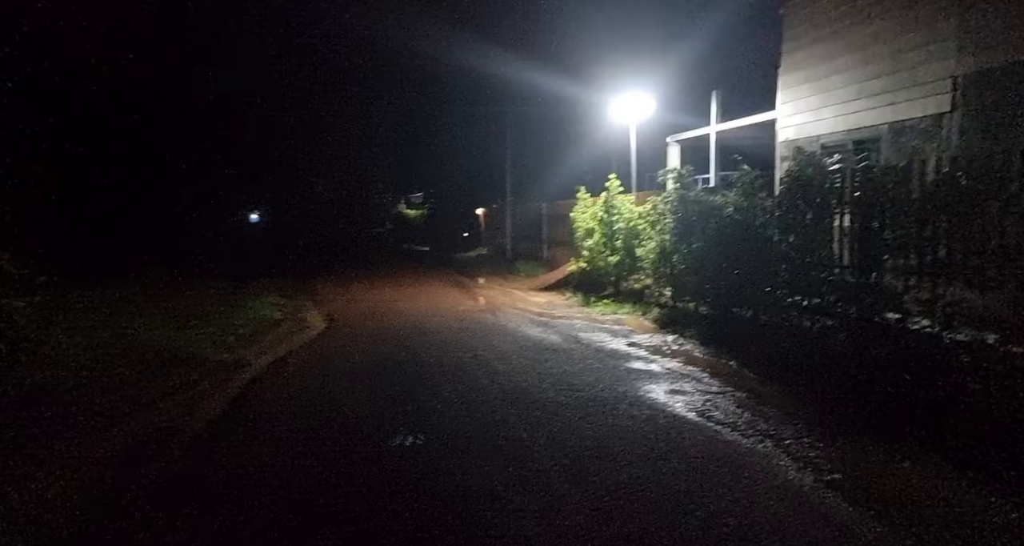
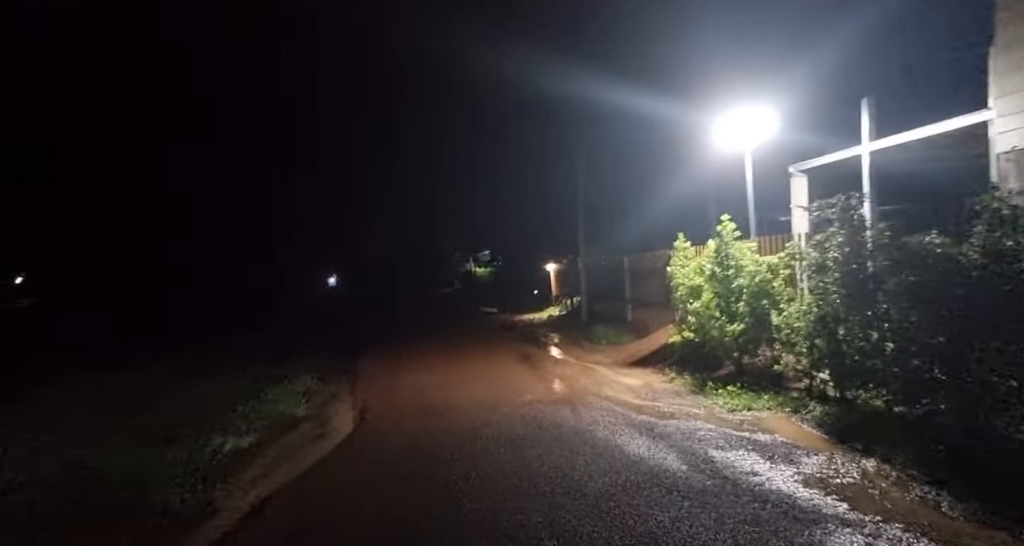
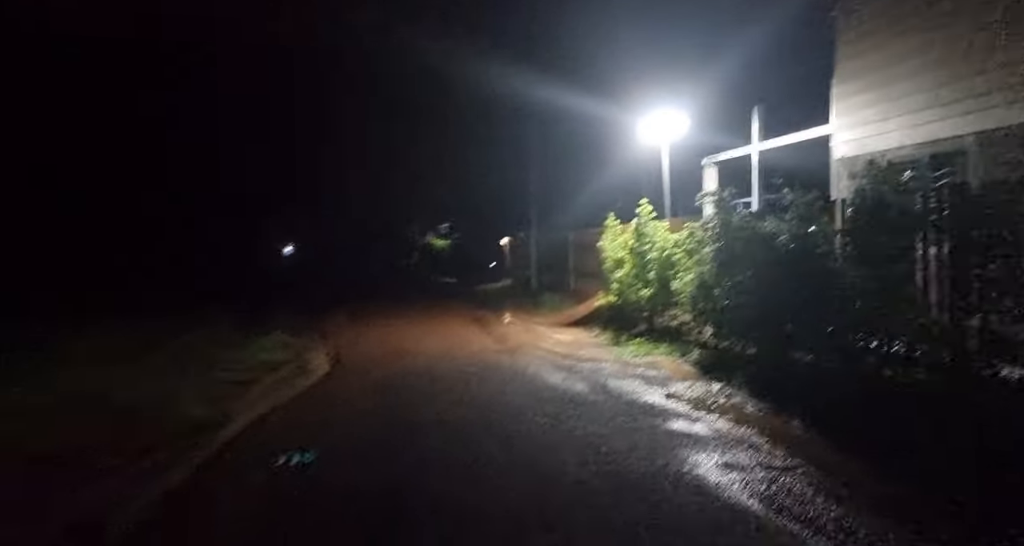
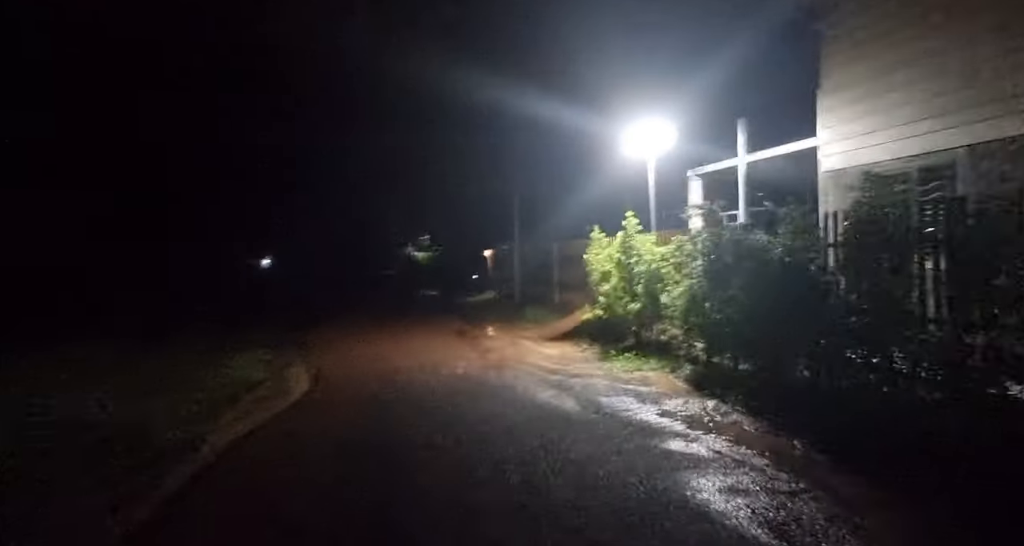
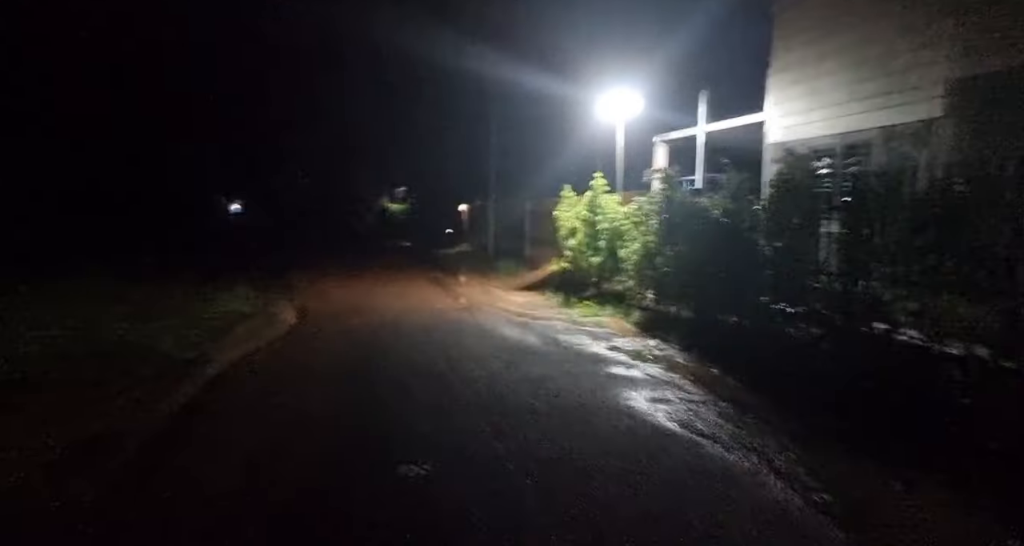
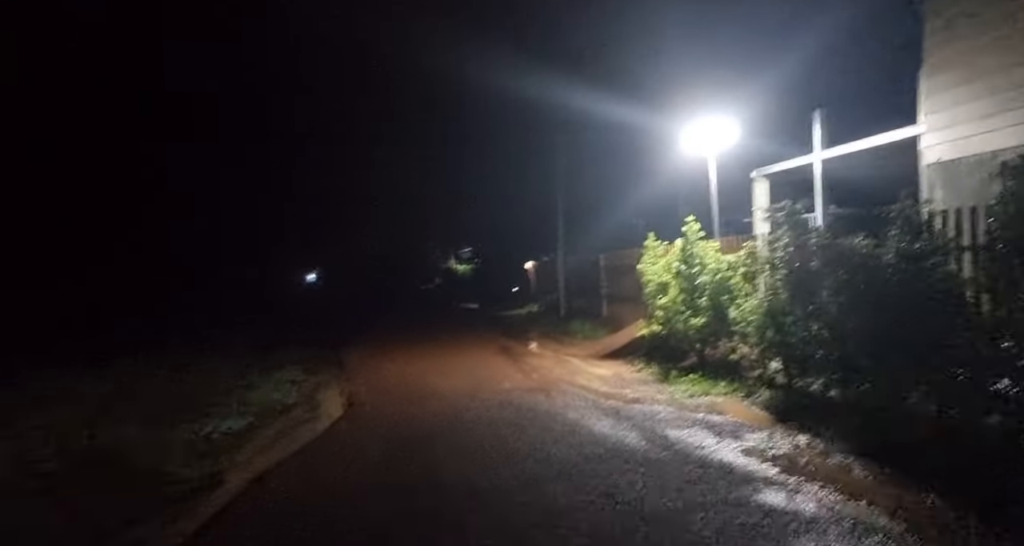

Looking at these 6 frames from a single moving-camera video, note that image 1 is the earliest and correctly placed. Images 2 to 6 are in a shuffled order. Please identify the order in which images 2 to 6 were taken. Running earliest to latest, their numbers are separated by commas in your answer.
5, 3, 4, 6, 2
